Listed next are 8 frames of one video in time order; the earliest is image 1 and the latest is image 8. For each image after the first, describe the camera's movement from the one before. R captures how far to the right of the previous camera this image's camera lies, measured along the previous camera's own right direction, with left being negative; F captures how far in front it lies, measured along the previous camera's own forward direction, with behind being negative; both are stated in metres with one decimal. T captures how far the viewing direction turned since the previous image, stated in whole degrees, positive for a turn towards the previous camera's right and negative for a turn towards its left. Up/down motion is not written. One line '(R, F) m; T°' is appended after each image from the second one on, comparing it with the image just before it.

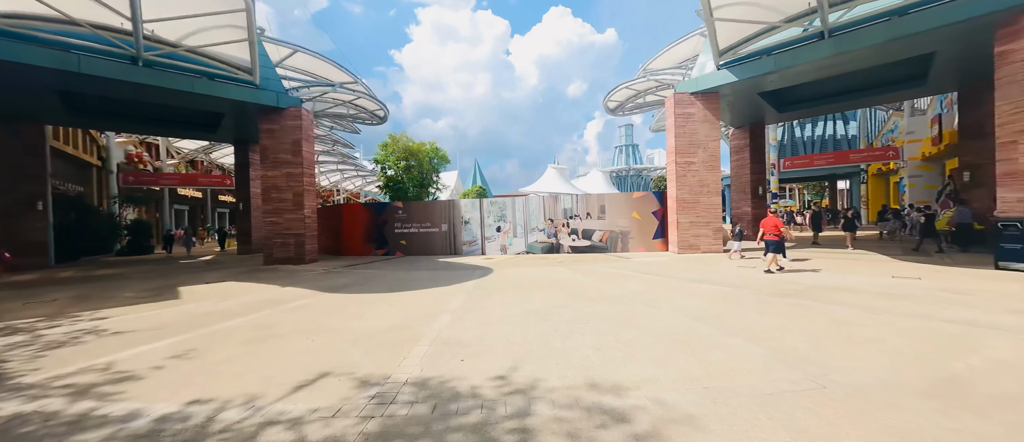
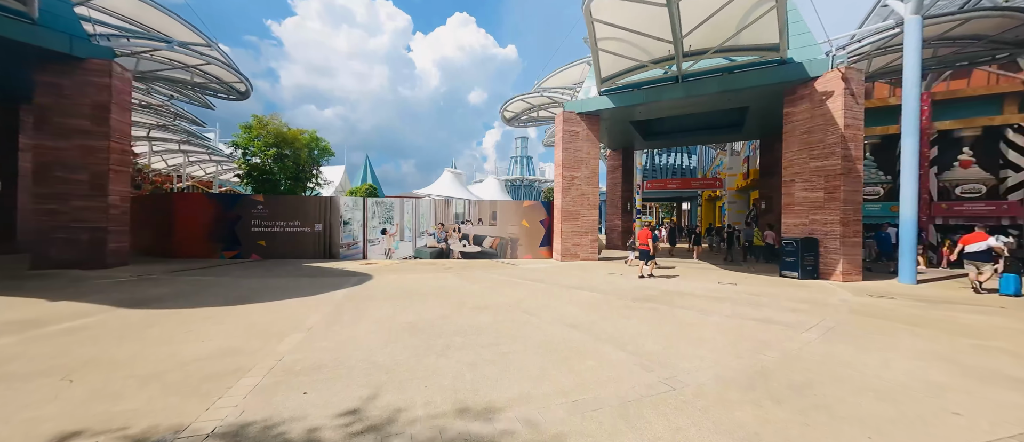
(+0.3, +0.4) m; +17°
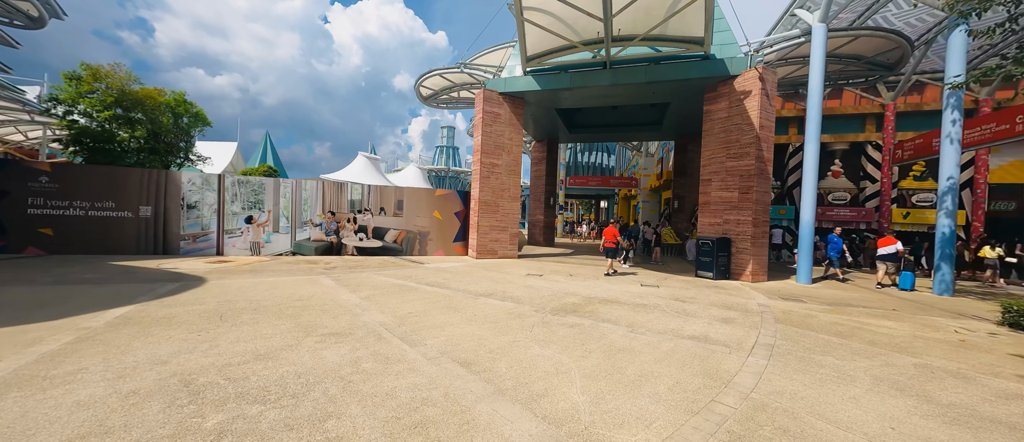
(+0.6, +1.8) m; +12°
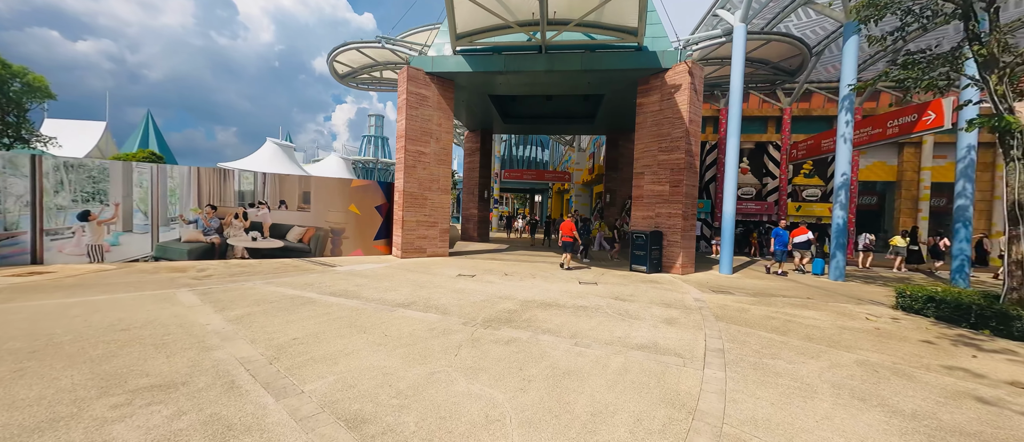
(+0.2, +1.0) m; +11°
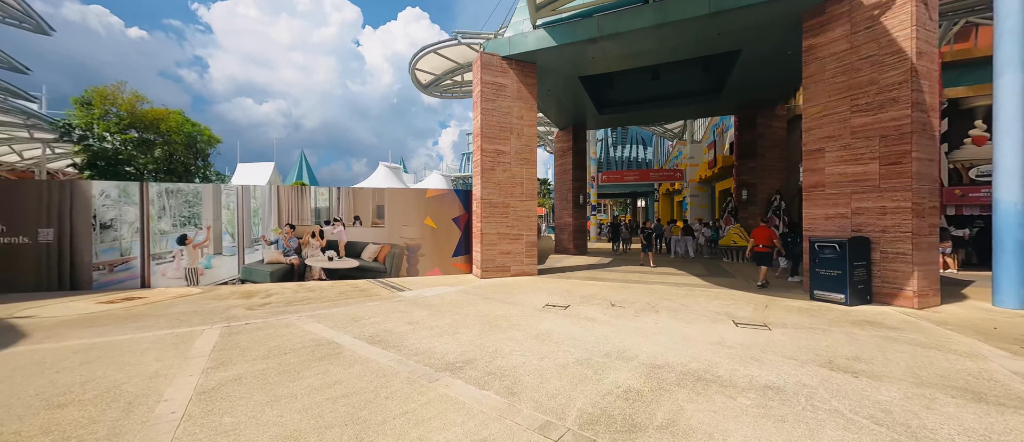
(-0.1, +2.5) m; -16°
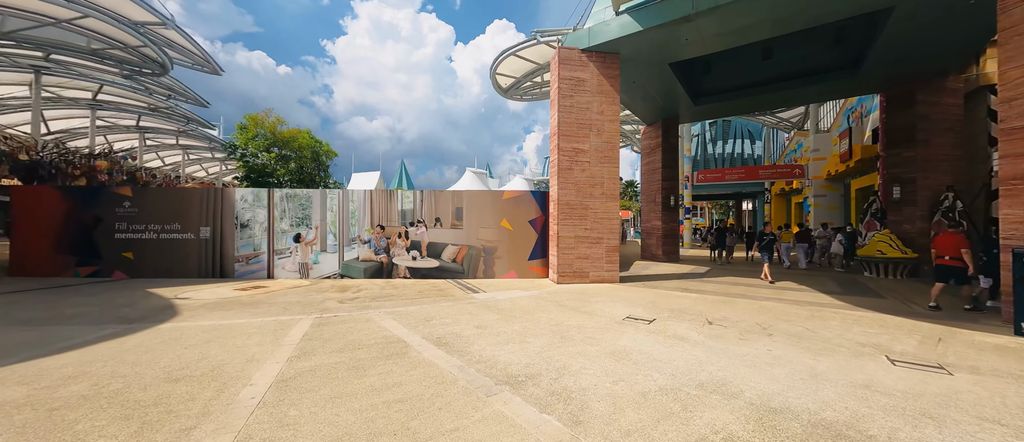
(+0.1, +0.4) m; -14°
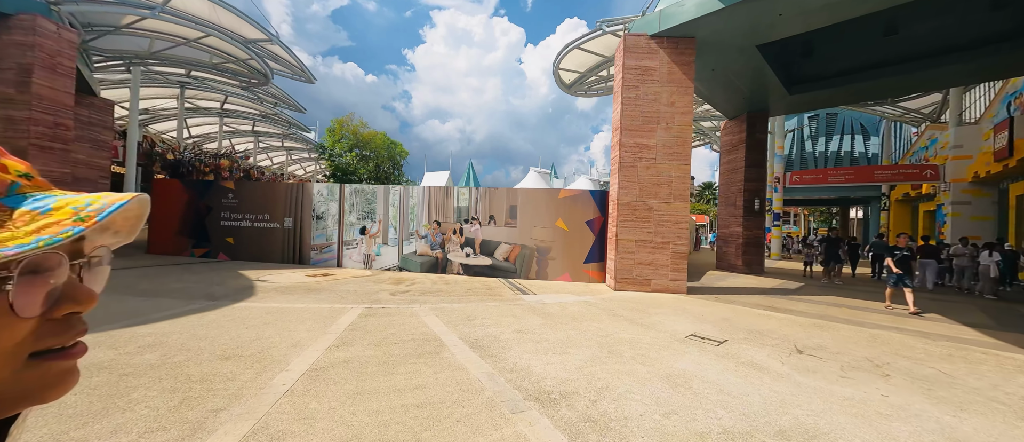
(+0.3, +0.4) m; -11°
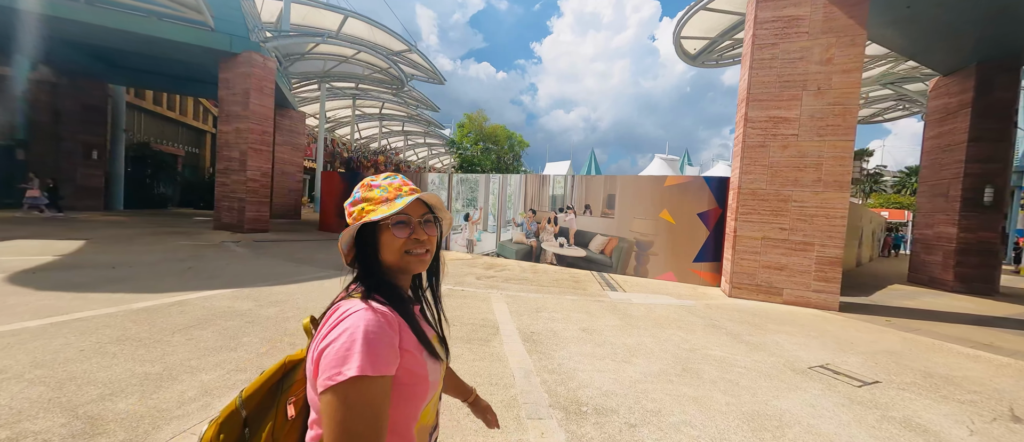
(+0.7, +0.4) m; -20°
